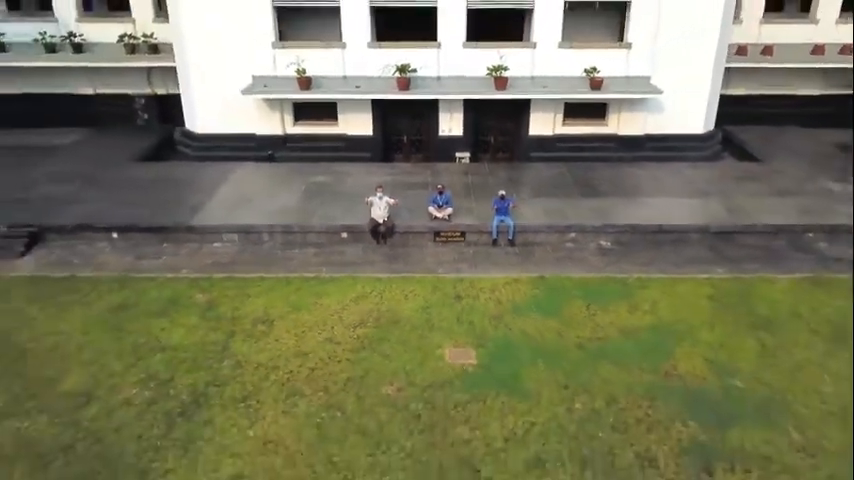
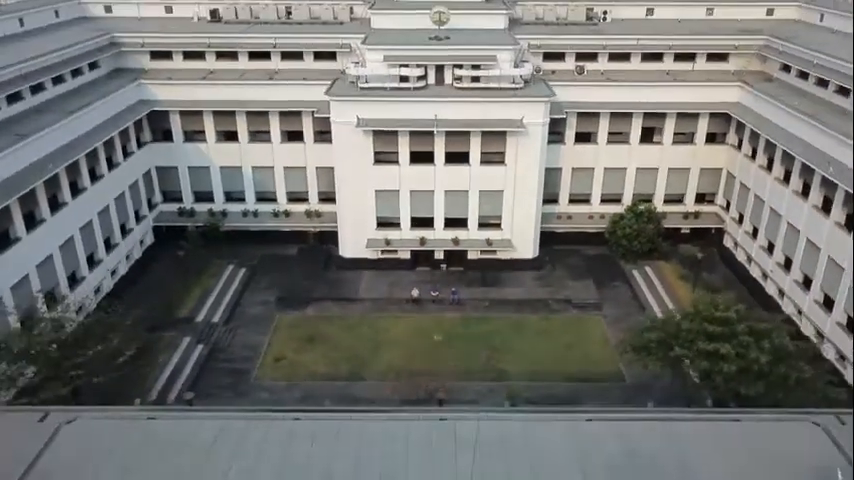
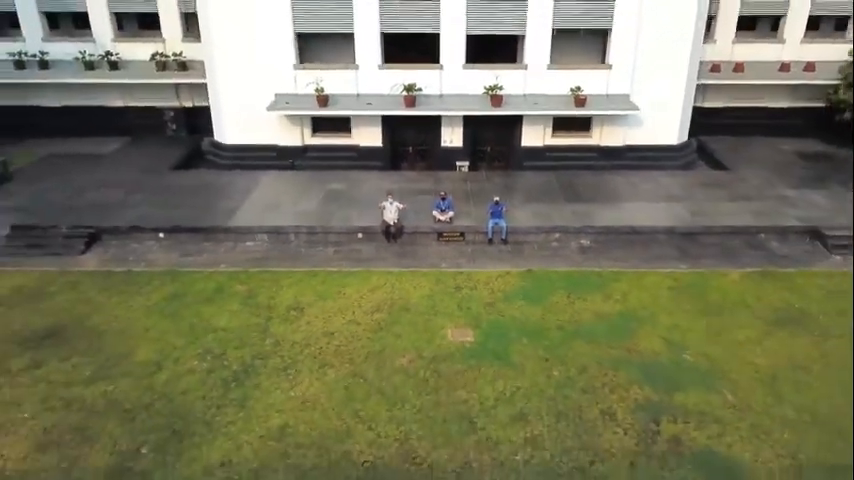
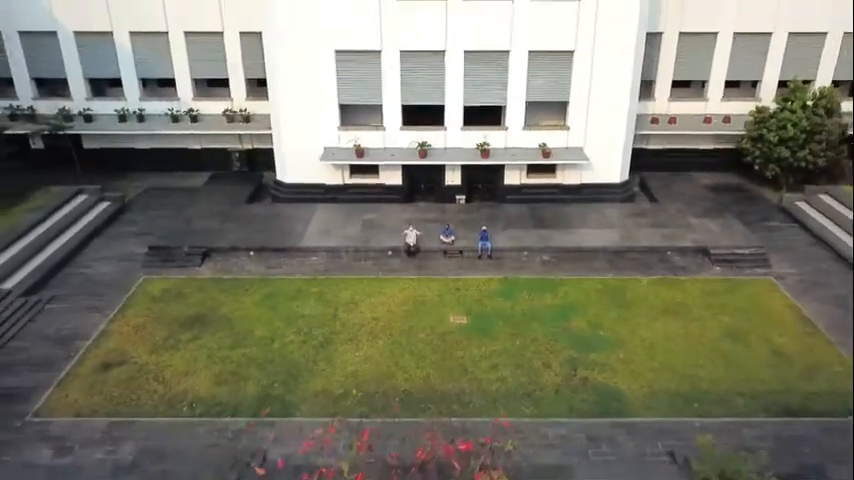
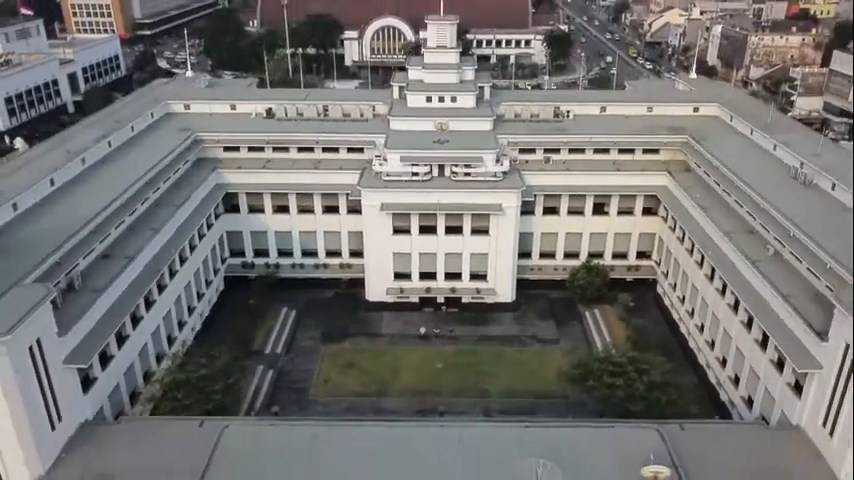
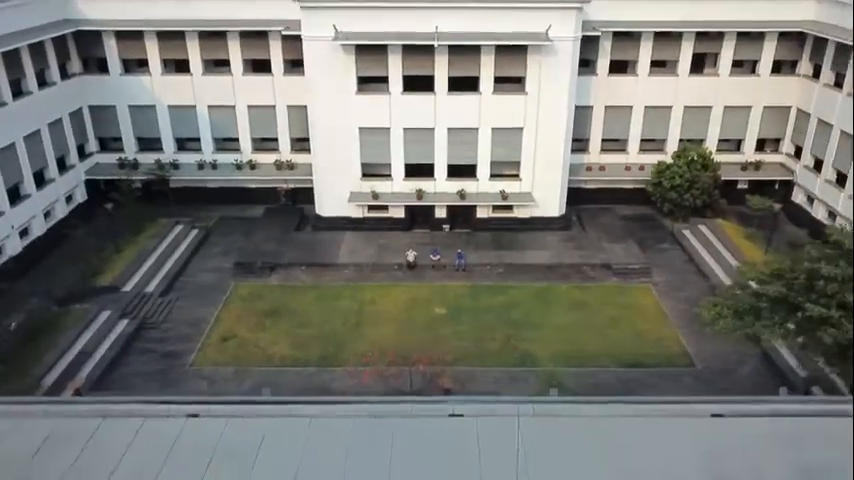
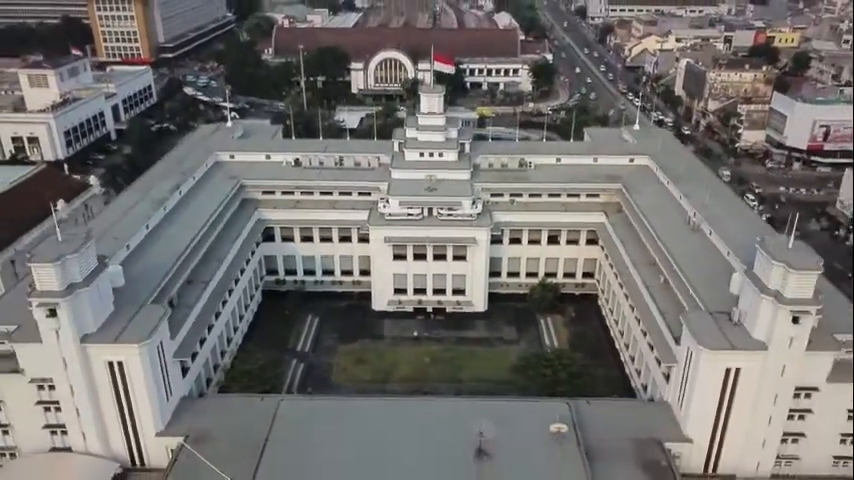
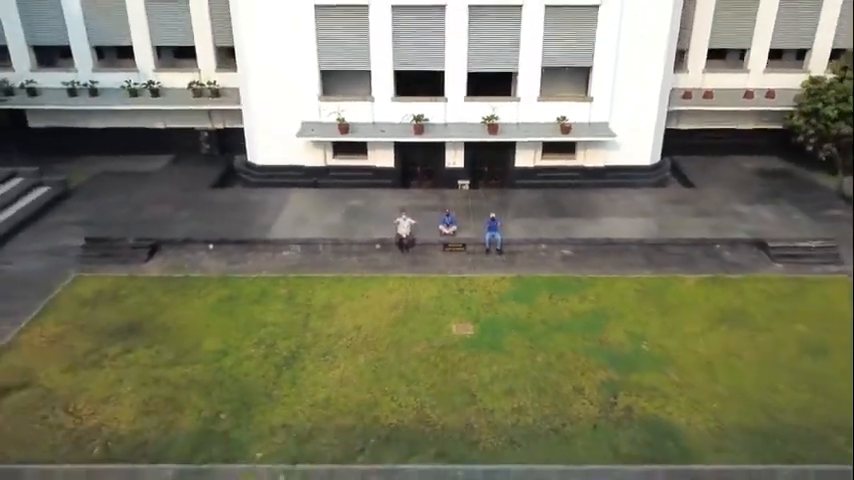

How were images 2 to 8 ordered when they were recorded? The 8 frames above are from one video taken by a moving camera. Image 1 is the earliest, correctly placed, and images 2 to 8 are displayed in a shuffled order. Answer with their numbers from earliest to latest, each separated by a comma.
3, 8, 4, 6, 2, 5, 7
